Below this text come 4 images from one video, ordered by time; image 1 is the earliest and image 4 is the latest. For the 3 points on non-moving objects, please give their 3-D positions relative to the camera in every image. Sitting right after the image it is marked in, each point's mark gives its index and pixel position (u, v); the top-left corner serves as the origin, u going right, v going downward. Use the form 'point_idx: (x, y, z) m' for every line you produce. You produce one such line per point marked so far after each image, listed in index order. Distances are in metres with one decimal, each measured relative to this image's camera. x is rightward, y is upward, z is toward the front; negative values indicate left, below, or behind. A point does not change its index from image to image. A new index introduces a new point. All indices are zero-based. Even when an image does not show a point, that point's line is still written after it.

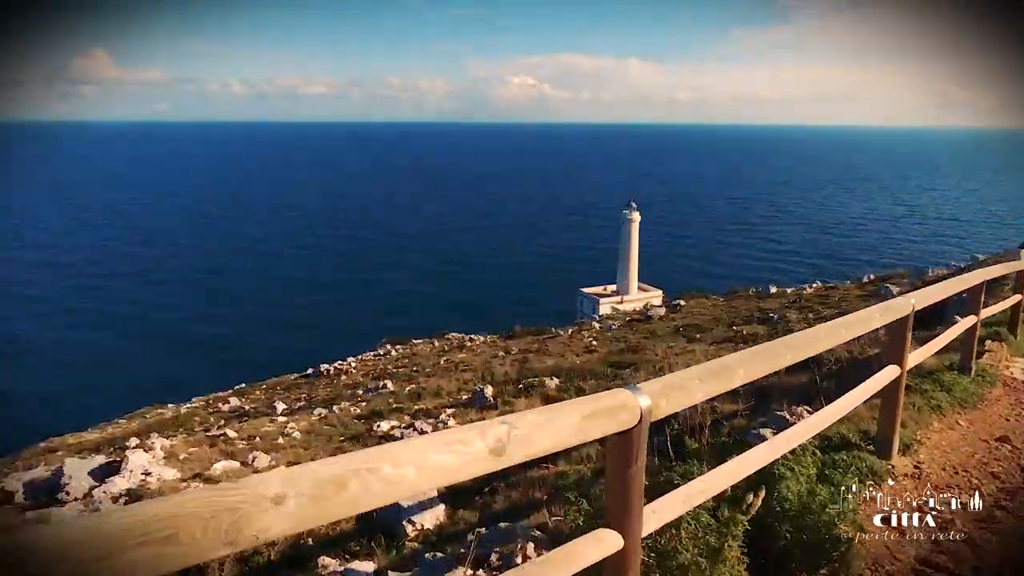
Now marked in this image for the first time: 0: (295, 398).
0: (-6.8, -3.4, +18.9) m
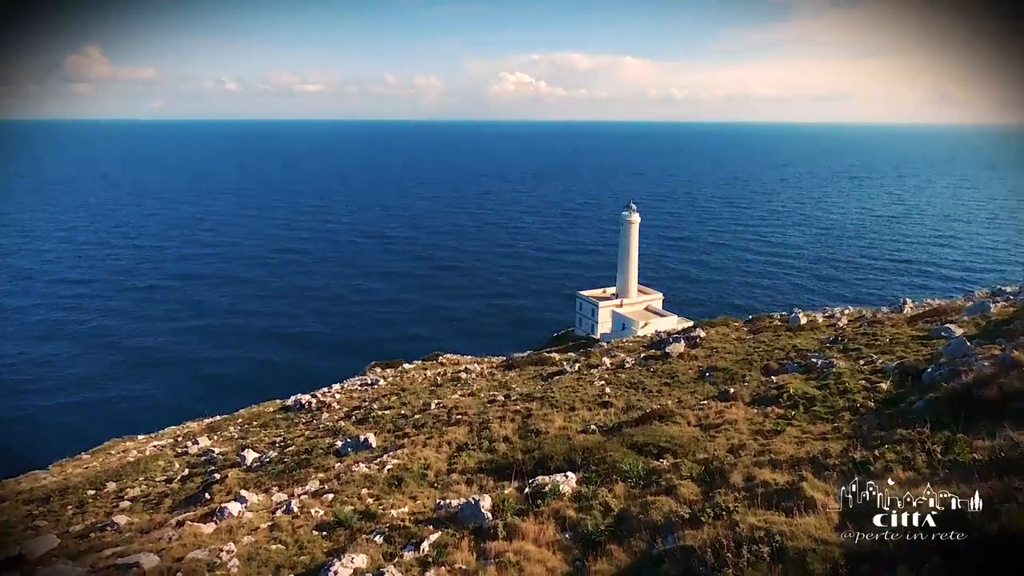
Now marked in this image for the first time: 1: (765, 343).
0: (-6.8, -4.3, +16.9) m
1: (+6.2, -1.4, +14.9) m
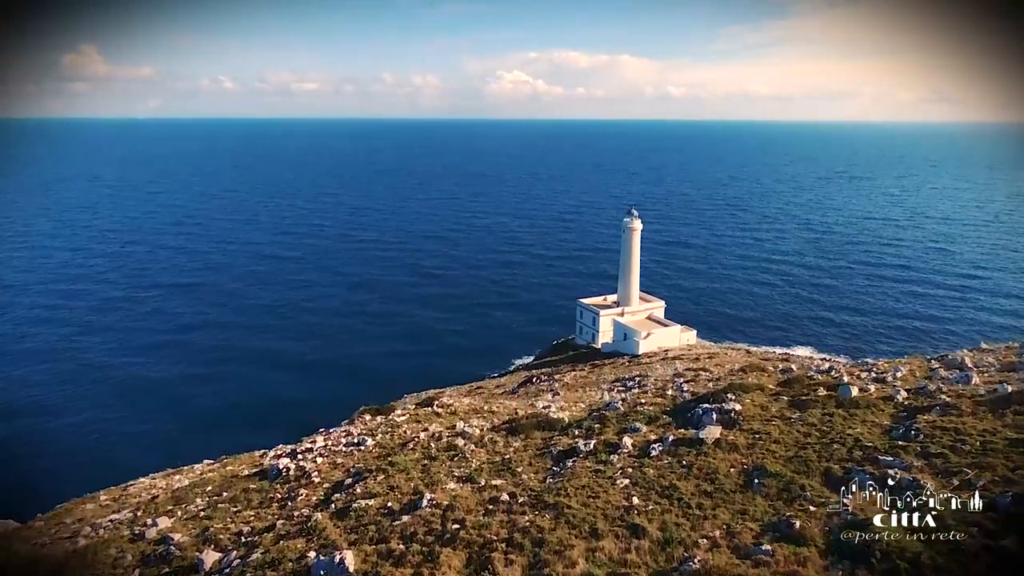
0: (-6.6, -5.8, +14.6) m
1: (+6.4, -2.9, +12.6) m
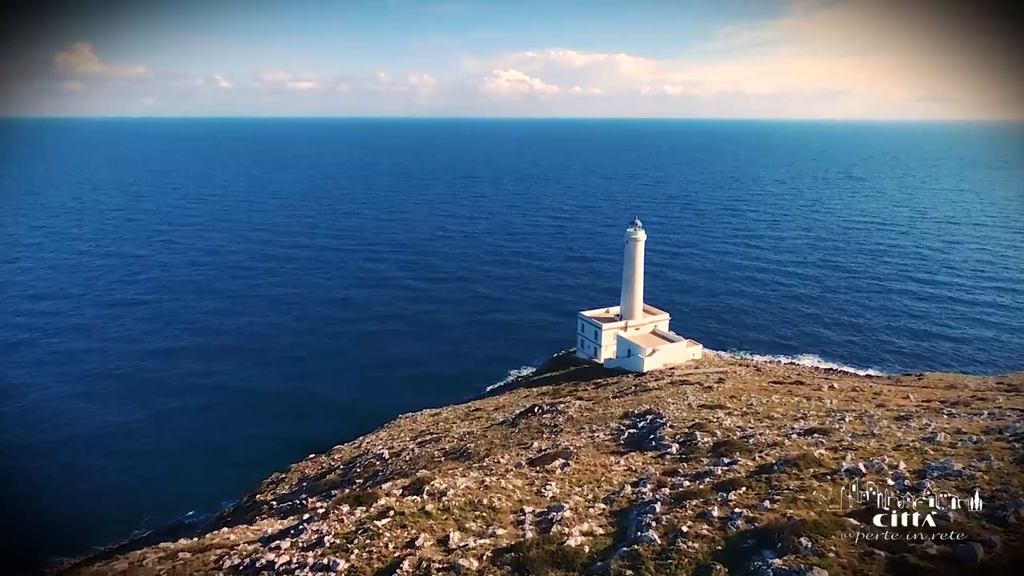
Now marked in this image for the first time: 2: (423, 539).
0: (-6.5, -8.1, +10.9) m
1: (+6.5, -5.2, +8.9) m
2: (-2.8, -6.9, +16.4) m
